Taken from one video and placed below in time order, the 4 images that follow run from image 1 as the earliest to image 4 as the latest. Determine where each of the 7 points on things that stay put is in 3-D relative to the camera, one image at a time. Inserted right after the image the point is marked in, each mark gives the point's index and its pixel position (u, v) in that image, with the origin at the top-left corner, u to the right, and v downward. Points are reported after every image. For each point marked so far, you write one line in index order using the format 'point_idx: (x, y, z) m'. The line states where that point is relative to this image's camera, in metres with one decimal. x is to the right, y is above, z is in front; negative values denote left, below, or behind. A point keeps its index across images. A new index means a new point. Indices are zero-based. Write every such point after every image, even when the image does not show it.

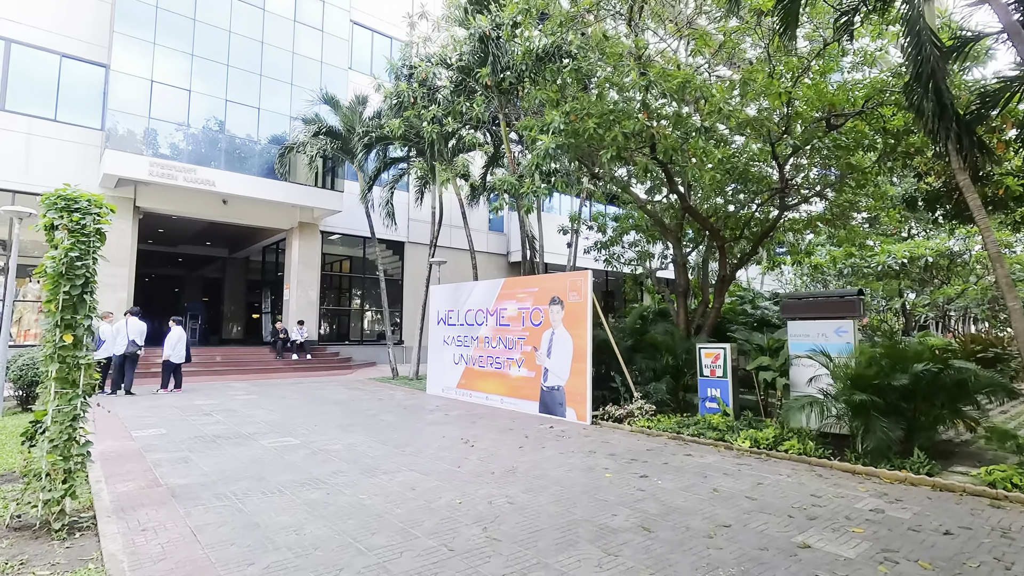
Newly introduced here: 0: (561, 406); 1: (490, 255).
0: (+0.8, -1.9, +8.3) m
1: (-0.8, +1.1, +18.7) m
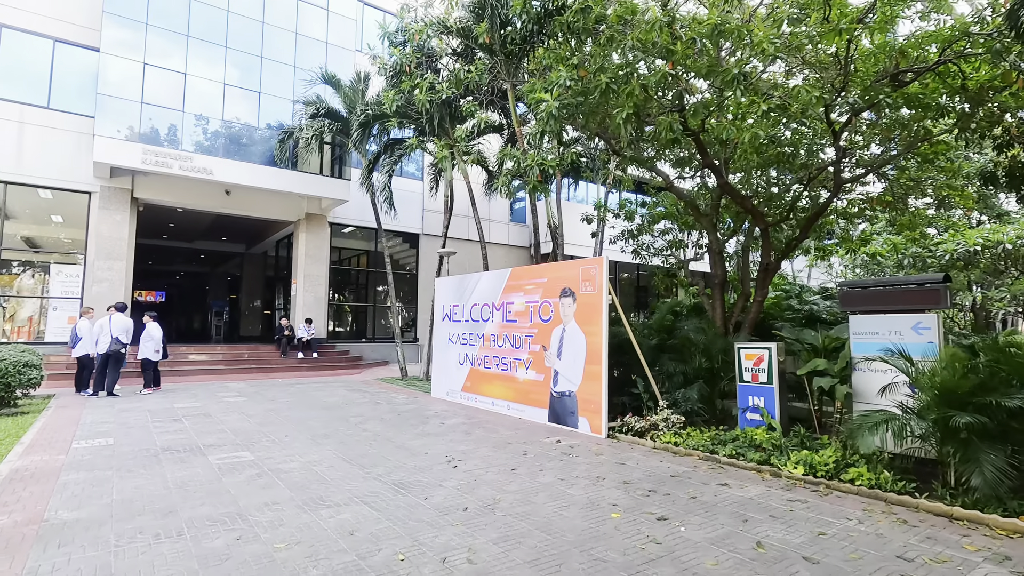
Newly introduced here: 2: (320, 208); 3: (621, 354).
0: (+0.8, -1.7, +7.2) m
1: (-0.1, +1.3, +17.6) m
2: (-5.3, +2.2, +14.7) m
3: (+1.6, -1.0, +7.7) m
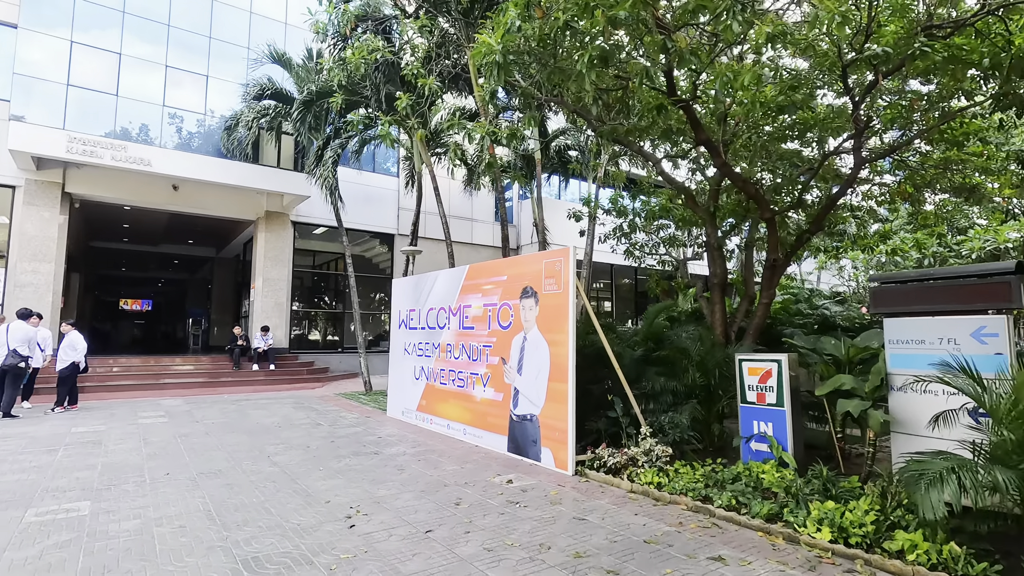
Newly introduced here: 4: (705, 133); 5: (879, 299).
0: (+0.2, -1.7, +5.8) m
1: (-0.5, +1.2, +16.2) m
2: (-5.8, +2.1, +13.4) m
3: (+1.0, -1.0, +6.4) m
4: (+2.6, +2.1, +7.1) m
5: (+3.1, -0.1, +4.5) m
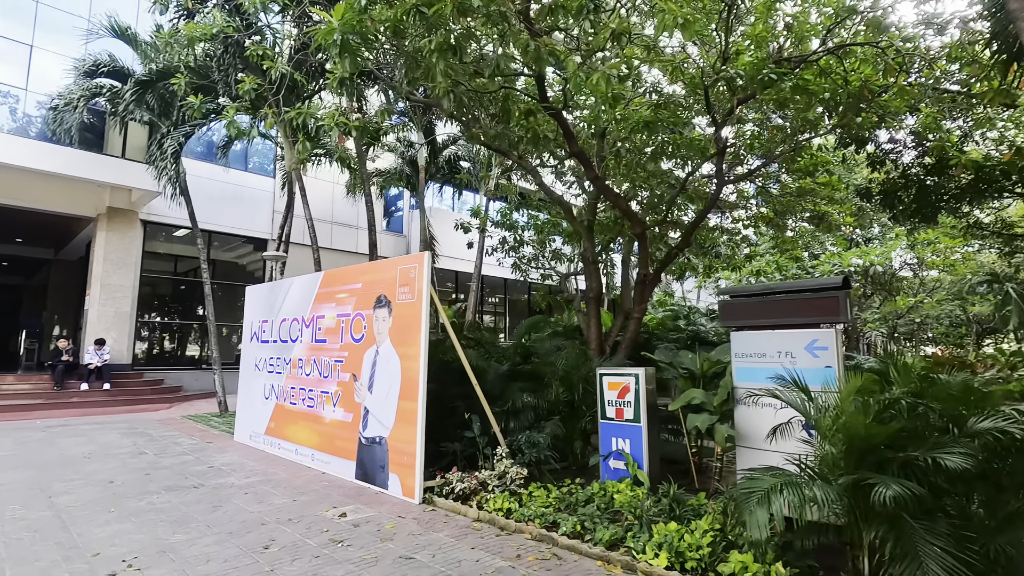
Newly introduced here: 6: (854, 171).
0: (-1.3, -1.8, +5.2) m
1: (-3.8, +0.8, +15.5) m
2: (-8.5, +1.9, +11.8) m
3: (-0.6, -1.1, +5.9) m
4: (+0.9, +1.9, +7.1) m
5: (+1.8, -0.2, +4.5) m
6: (+7.4, +2.5, +11.4) m
